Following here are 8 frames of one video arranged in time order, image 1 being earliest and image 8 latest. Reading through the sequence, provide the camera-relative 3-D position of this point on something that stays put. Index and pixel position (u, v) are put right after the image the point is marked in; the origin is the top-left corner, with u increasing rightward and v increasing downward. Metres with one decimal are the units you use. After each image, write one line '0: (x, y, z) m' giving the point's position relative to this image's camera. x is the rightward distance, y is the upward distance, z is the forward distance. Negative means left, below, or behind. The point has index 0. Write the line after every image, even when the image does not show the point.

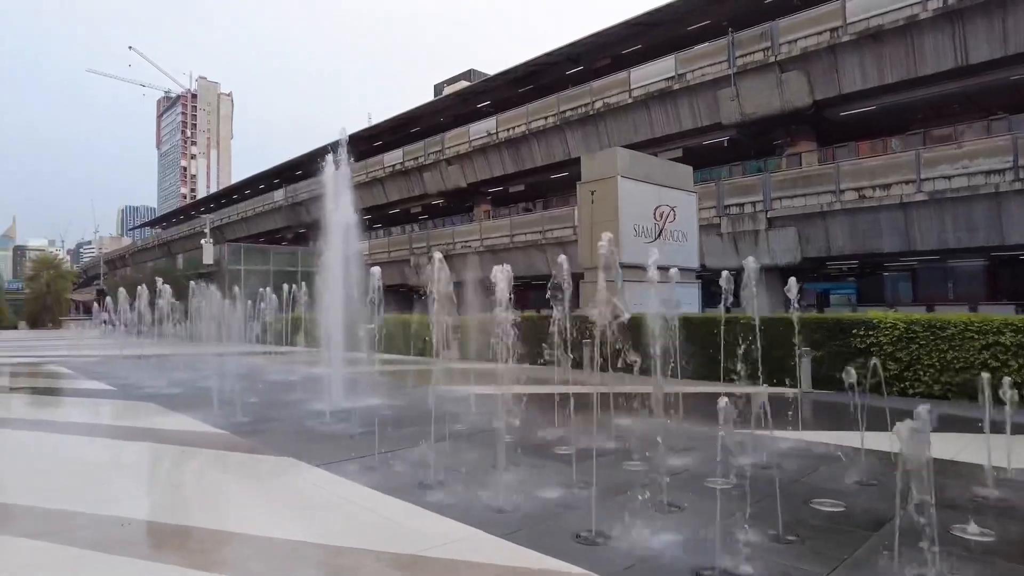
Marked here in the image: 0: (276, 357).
0: (-5.1, -1.5, +13.8) m
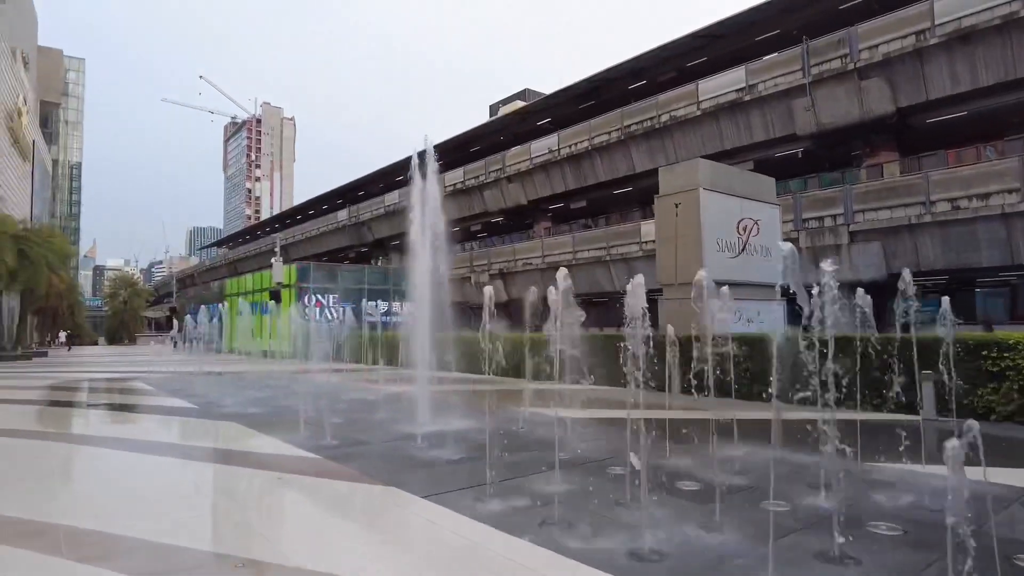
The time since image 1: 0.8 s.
0: (-3.5, -1.8, +13.8) m
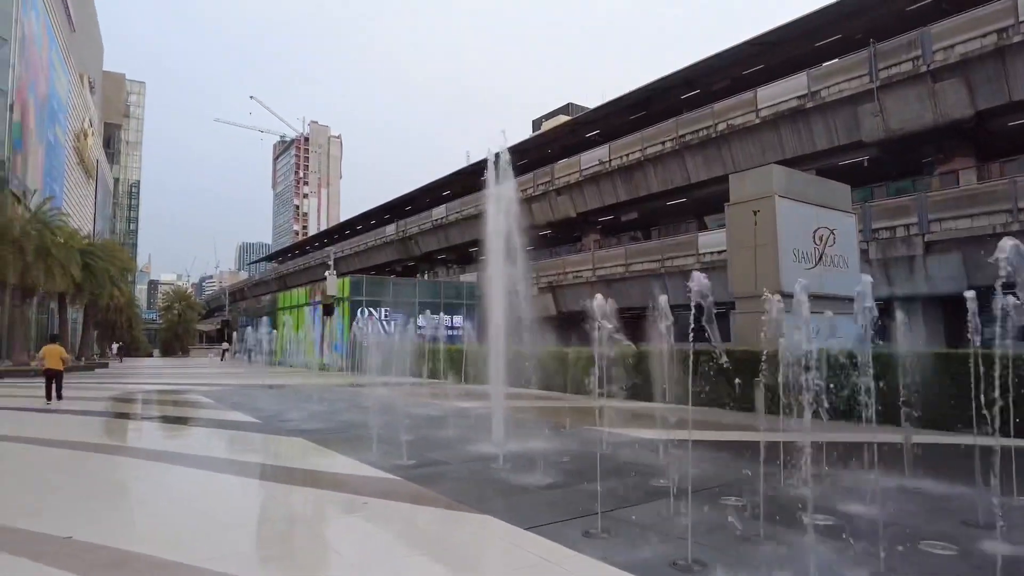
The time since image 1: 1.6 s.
0: (-2.3, -2.1, +13.5) m
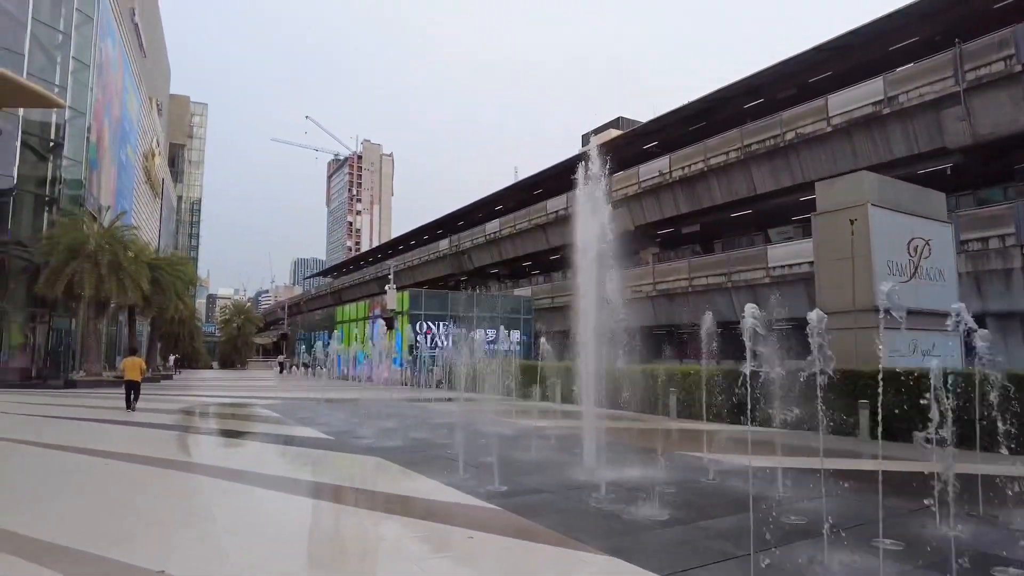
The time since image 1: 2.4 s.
0: (-0.9, -2.4, +13.1) m
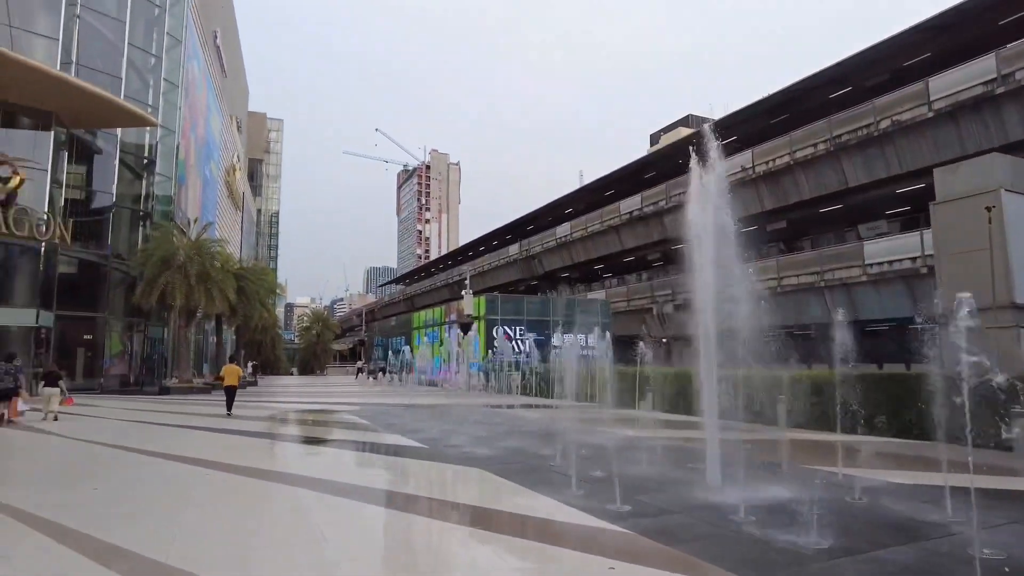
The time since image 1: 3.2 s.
0: (+0.9, -2.4, +12.7) m
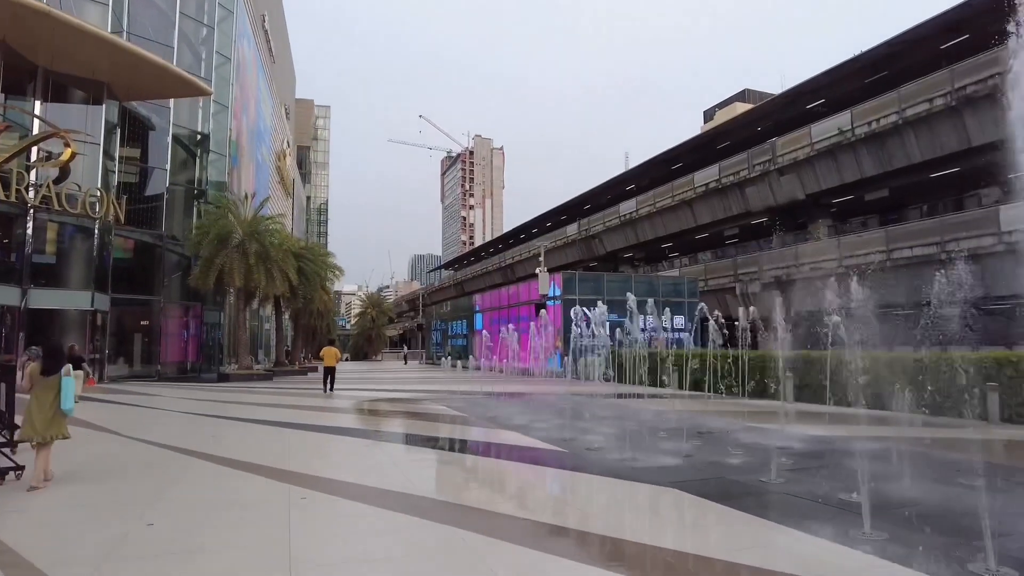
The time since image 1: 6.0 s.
0: (+2.8, -1.9, +10.6) m
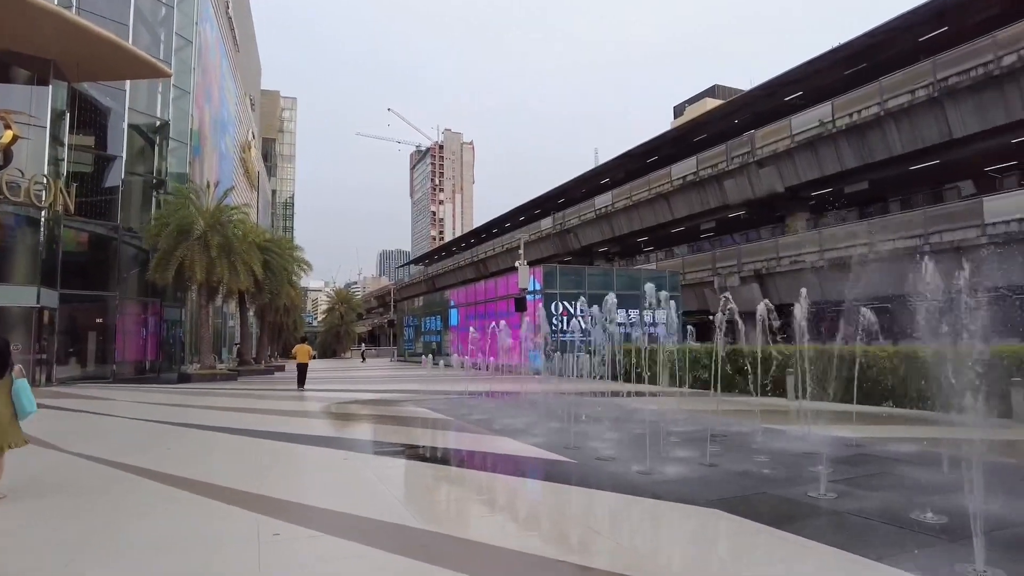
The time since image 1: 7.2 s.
0: (+2.6, -1.8, +10.0) m
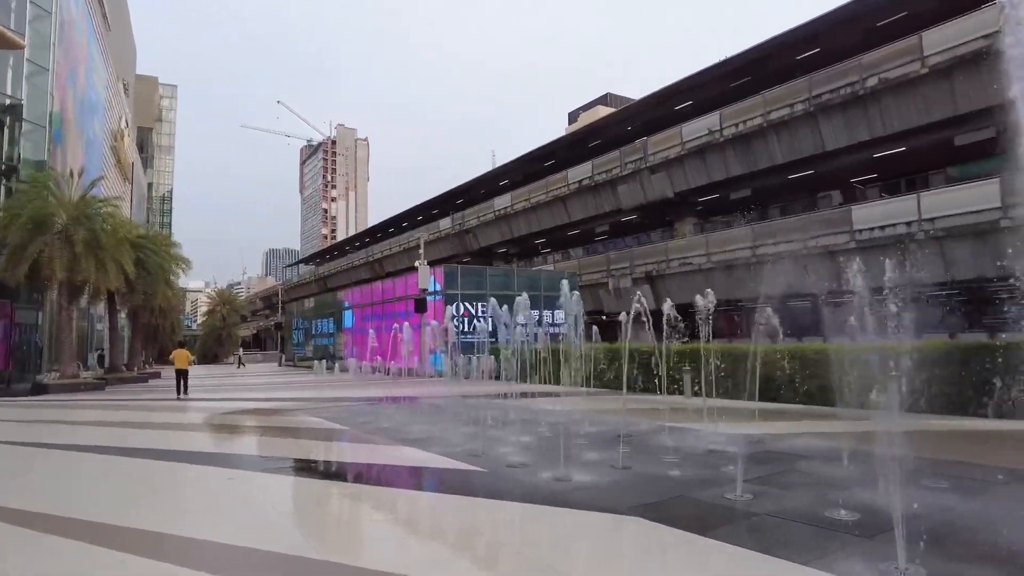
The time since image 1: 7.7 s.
0: (+1.1, -1.8, +10.0) m
